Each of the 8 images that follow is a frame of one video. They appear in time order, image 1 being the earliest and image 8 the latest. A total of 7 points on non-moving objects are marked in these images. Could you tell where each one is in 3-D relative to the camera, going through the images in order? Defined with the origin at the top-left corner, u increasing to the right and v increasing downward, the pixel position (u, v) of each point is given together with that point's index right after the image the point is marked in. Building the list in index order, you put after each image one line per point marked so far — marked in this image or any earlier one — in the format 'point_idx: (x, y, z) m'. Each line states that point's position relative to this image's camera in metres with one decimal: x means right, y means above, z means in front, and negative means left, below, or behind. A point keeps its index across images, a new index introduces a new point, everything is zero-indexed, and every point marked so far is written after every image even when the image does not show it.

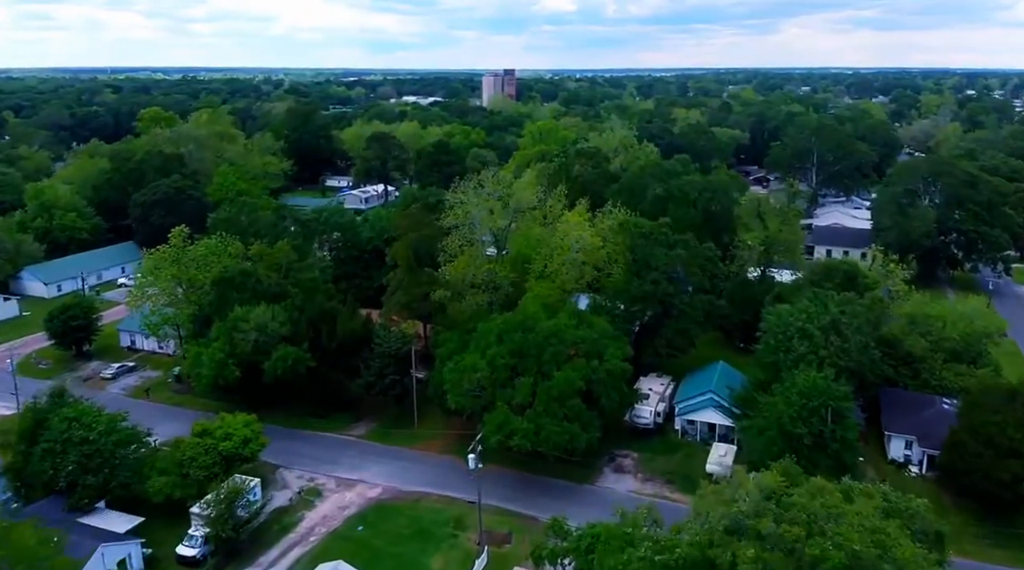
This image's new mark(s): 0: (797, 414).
0: (+6.5, -2.9, +19.3) m
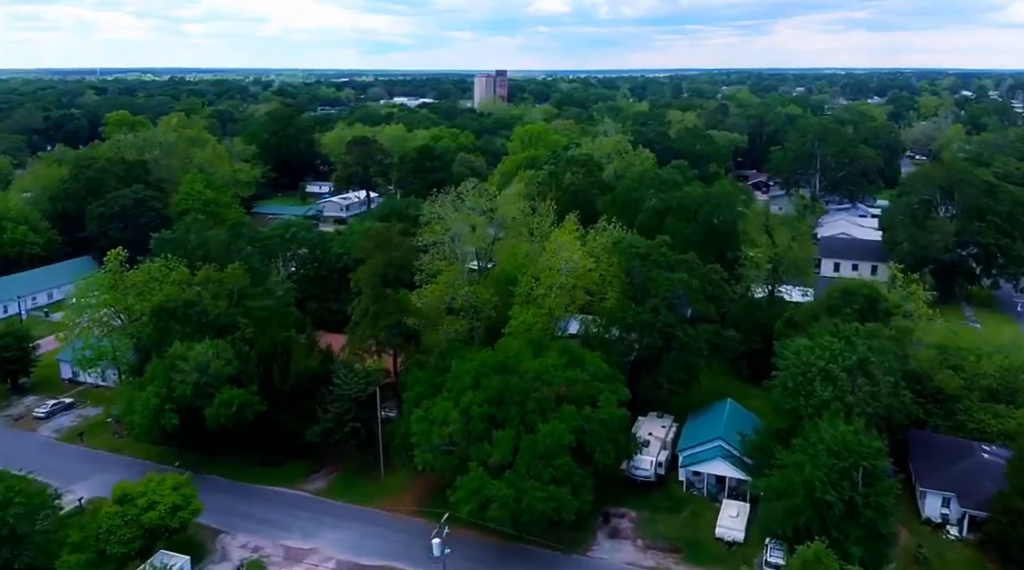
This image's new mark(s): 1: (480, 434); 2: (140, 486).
0: (+6.0, -3.7, +16.4) m
1: (-0.7, -3.1, +17.5) m
2: (-7.5, -4.0, +17.3) m
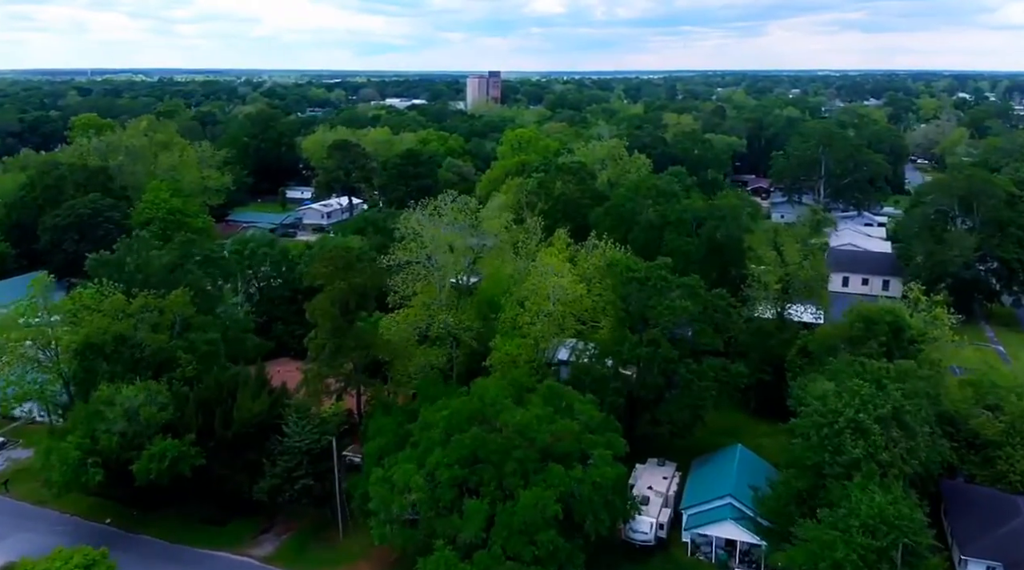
0: (+5.6, -4.4, +13.7) m
1: (-1.1, -3.8, +14.8) m
2: (-7.9, -4.7, +14.5) m
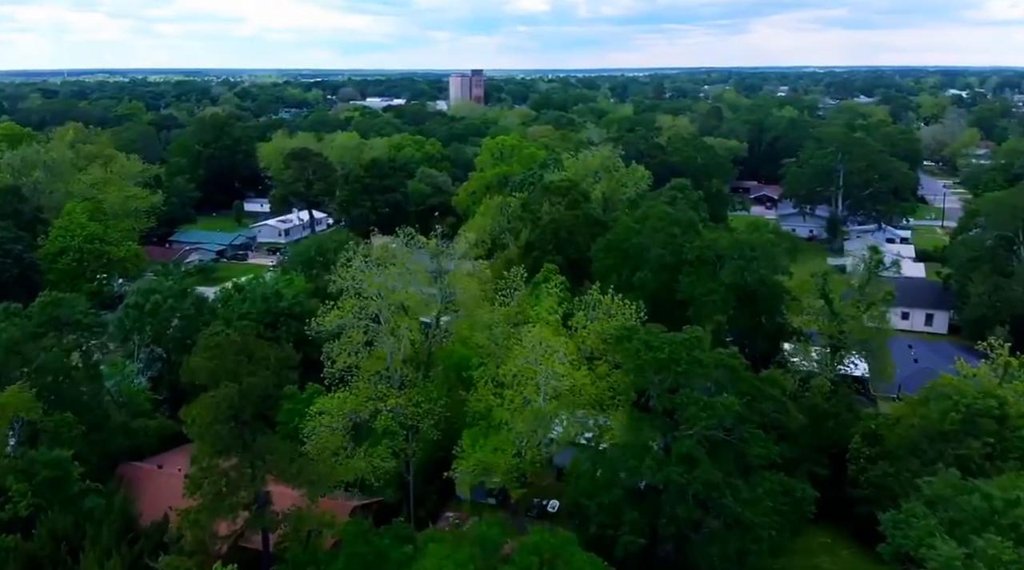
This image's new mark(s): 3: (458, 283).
0: (+5.3, -5.8, +8.0) m
1: (-1.5, -5.3, +9.0) m
2: (-8.3, -6.3, +8.6) m
3: (-1.2, 0.0, +19.0) m
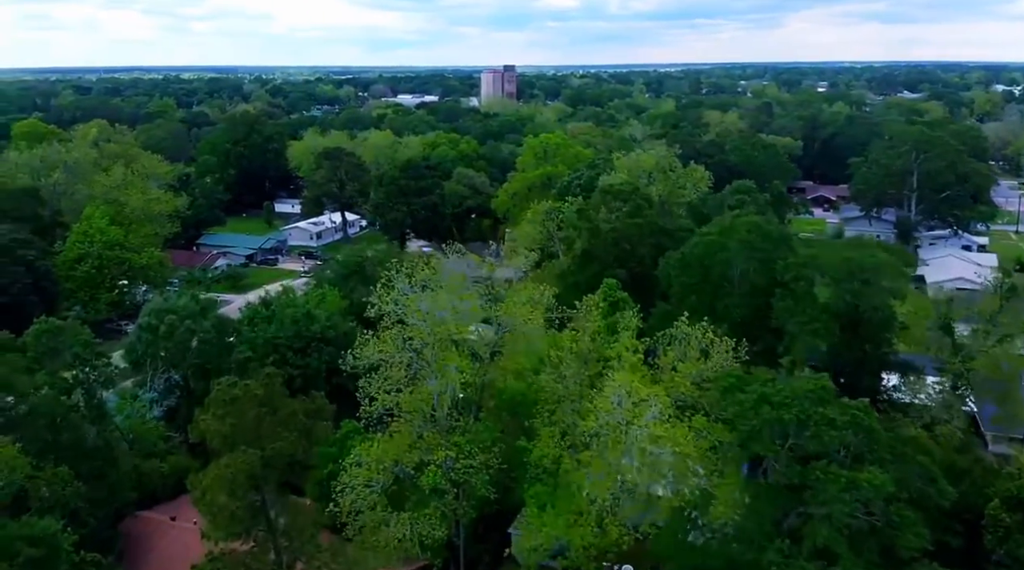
0: (+6.2, -6.4, +5.1) m
1: (-0.5, -5.8, +6.3) m
2: (-7.4, -6.8, +6.1) m
3: (+0.1, -0.5, +16.3) m
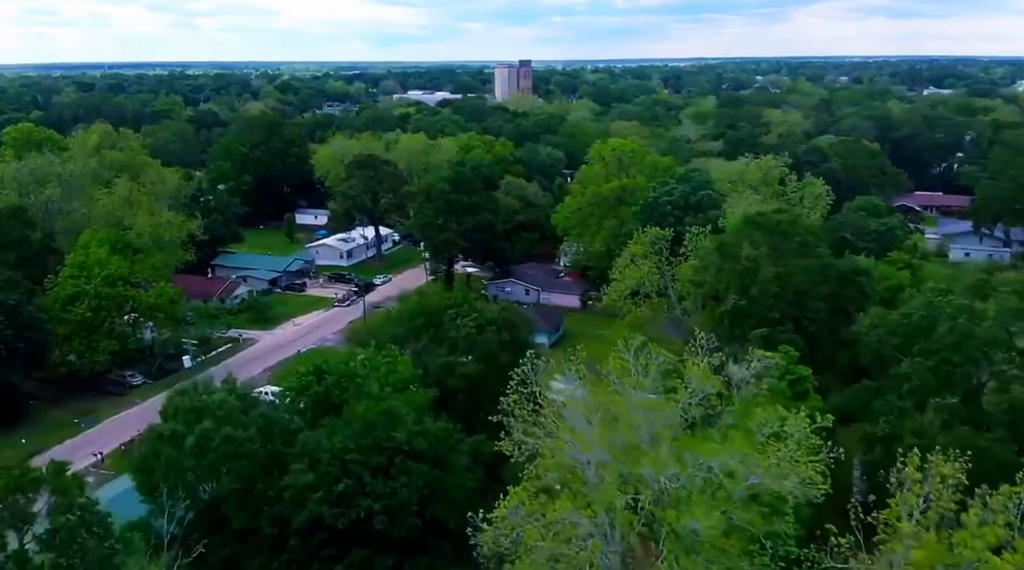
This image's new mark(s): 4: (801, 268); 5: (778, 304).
0: (+8.8, -7.9, -0.7) m
1: (+2.1, -7.3, +0.5) m
2: (-4.8, -8.3, +0.4) m
3: (+2.7, -1.9, +10.5) m
4: (+6.1, +0.2, +18.3) m
5: (+5.6, -0.5, +18.0) m
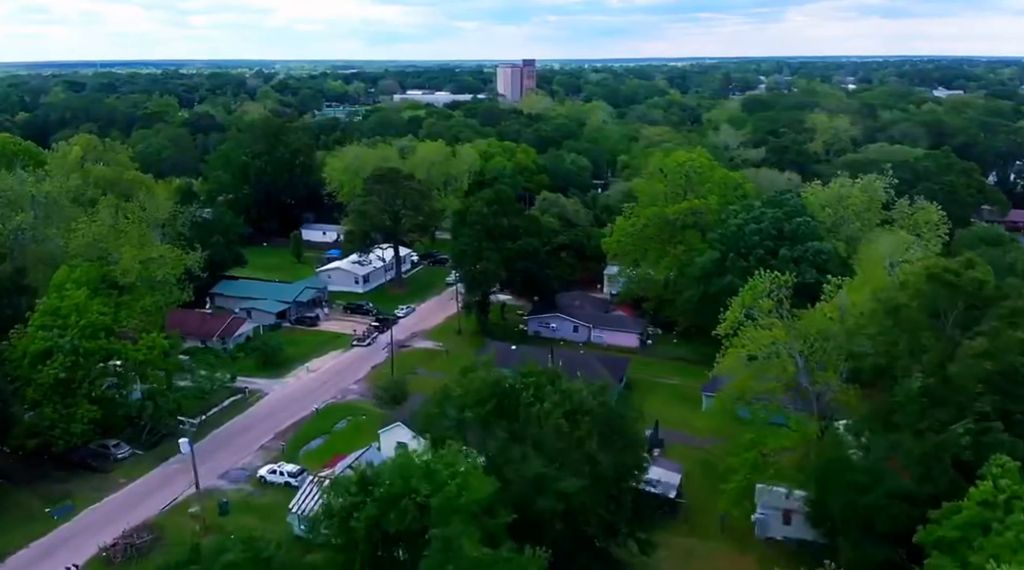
0: (+10.7, -9.2, -5.3) m
1: (+4.0, -8.6, -4.1) m
2: (-2.9, -9.6, -4.3) m
3: (+4.5, -3.2, +5.8) m
4: (+7.9, -1.1, +13.6) m
5: (+7.4, -1.8, +13.3) m
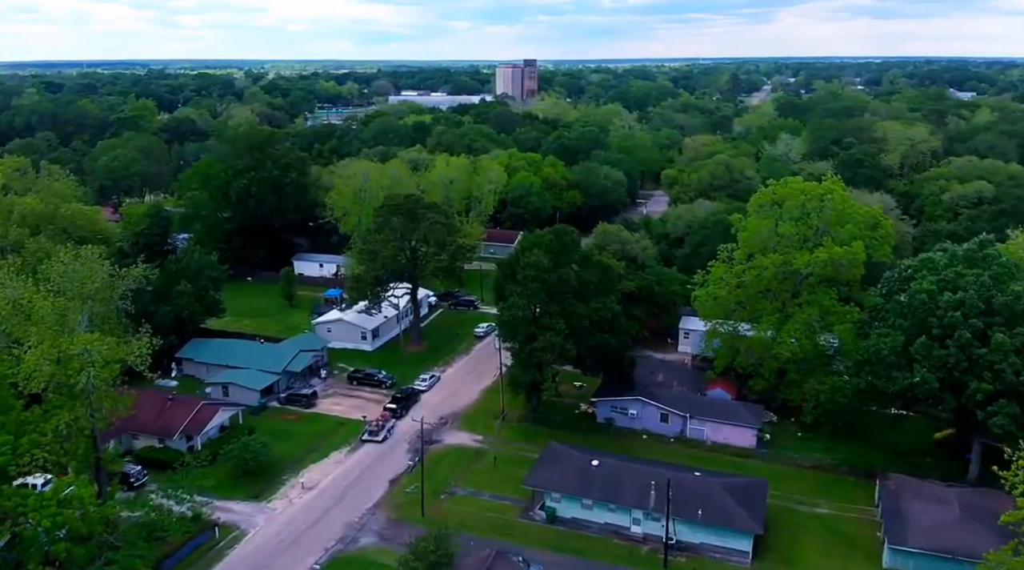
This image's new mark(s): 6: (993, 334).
0: (+12.8, -11.1, -13.0) m
1: (+6.1, -10.6, -11.9) m
2: (-0.7, -11.6, -12.1) m
3: (+6.6, -5.2, -1.9) m
4: (+9.9, -3.1, +5.9) m
5: (+9.3, -3.8, +5.6) m
6: (+9.5, -1.0, +16.7) m
